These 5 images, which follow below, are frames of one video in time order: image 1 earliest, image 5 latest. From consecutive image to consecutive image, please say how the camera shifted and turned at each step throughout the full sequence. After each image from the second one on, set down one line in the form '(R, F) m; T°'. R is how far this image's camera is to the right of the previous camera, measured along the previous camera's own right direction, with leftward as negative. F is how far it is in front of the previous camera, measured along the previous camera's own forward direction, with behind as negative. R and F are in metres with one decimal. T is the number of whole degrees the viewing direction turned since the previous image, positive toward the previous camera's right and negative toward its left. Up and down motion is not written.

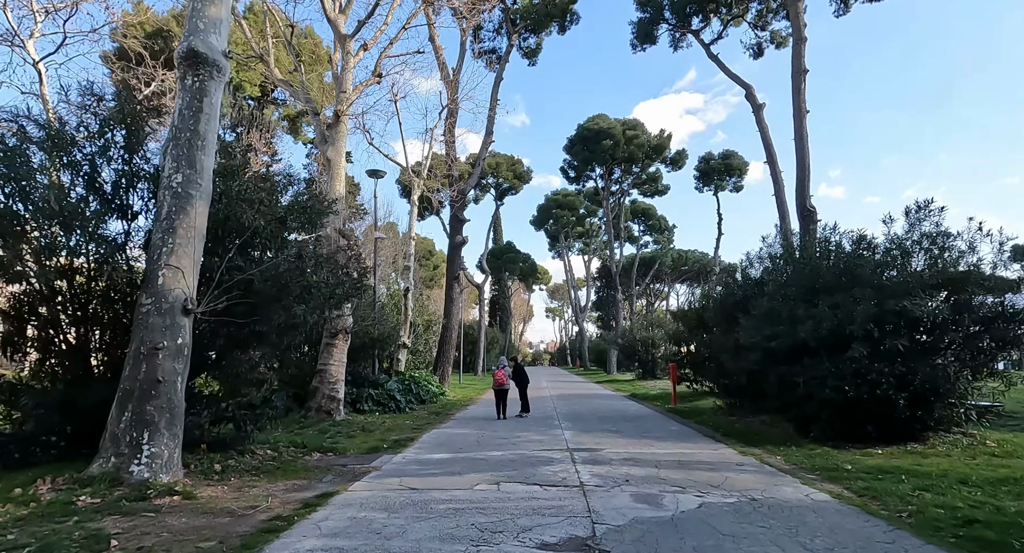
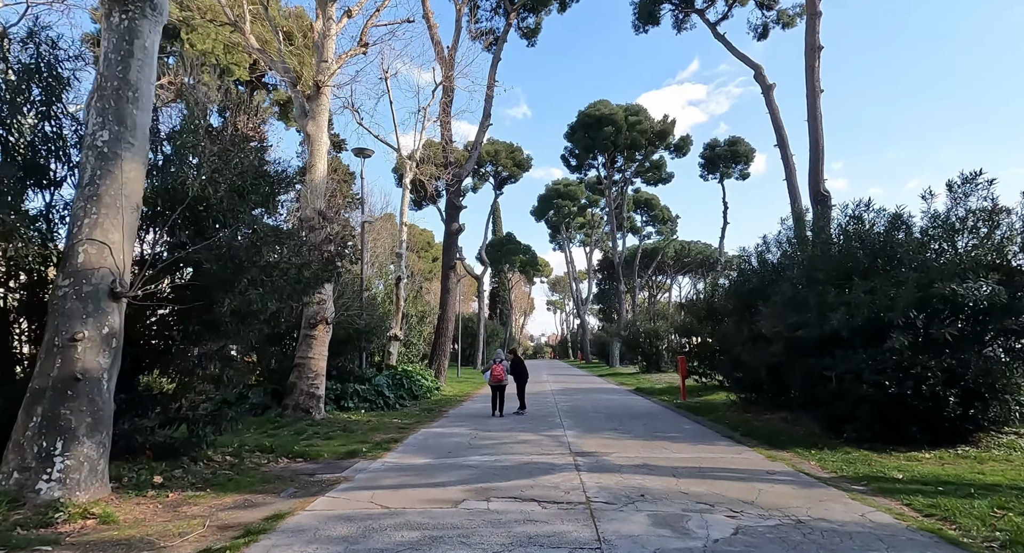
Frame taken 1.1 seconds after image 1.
(+0.1, +1.2) m; 0°
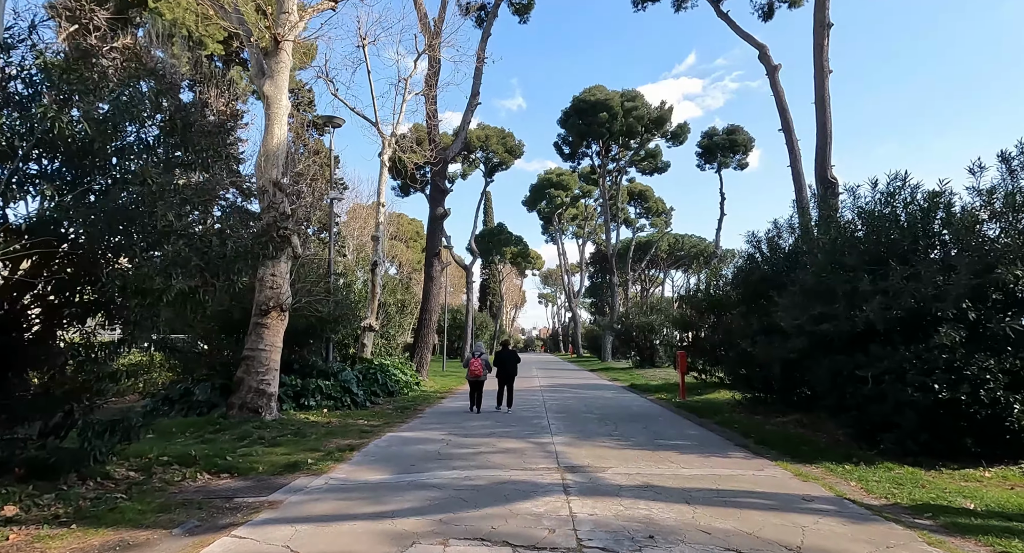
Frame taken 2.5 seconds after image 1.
(+0.2, +1.6) m; +1°
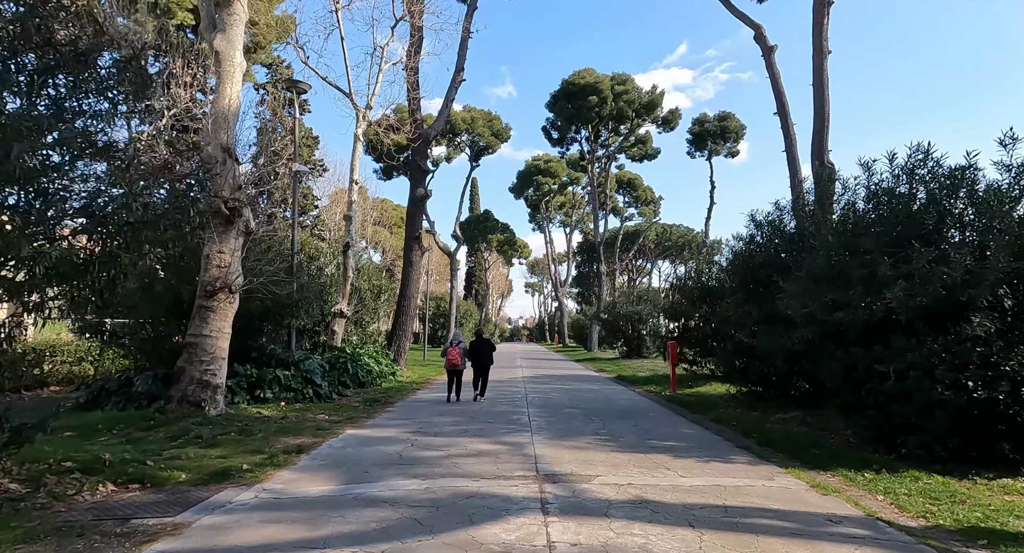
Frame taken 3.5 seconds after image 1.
(+0.1, +1.1) m; +1°
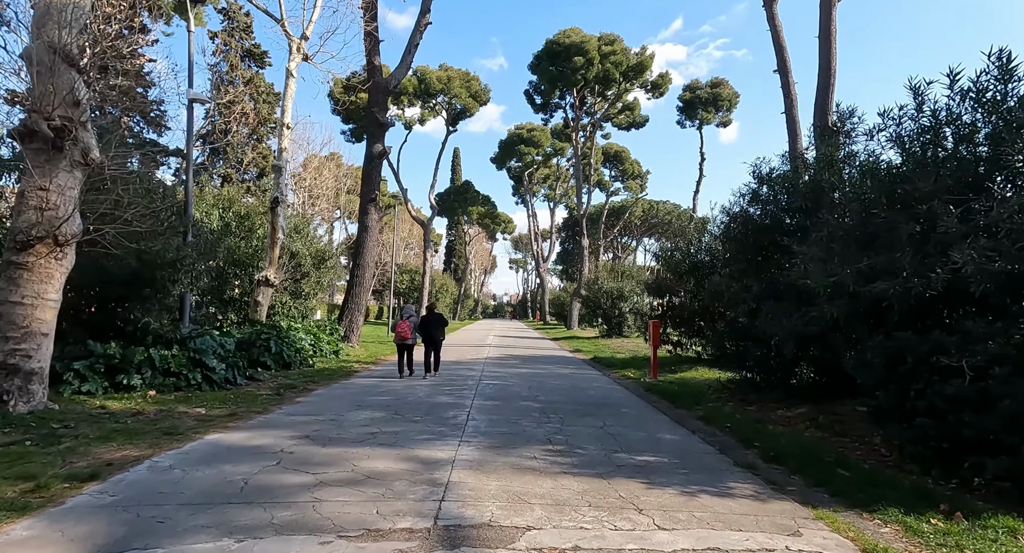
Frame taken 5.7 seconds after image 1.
(+0.6, +2.4) m; +1°
